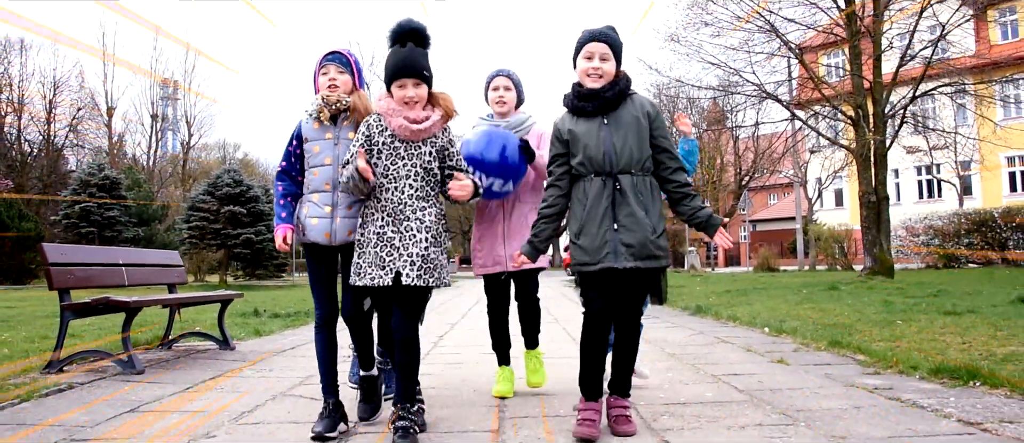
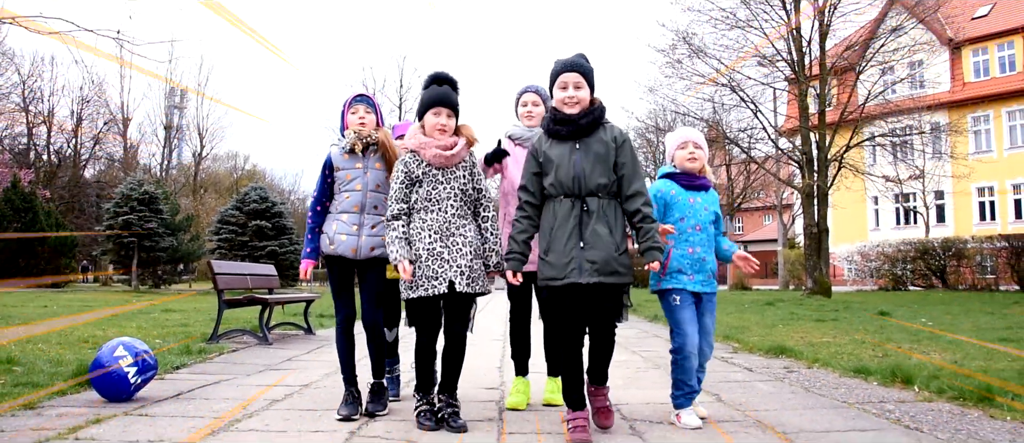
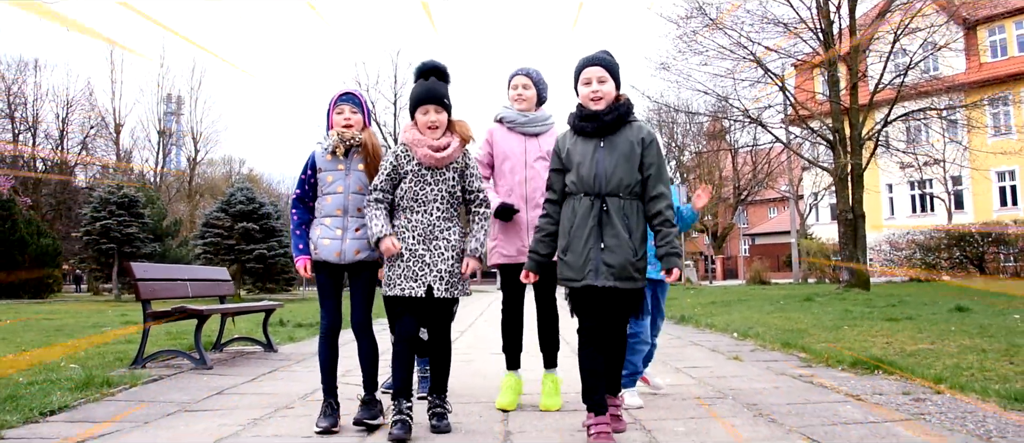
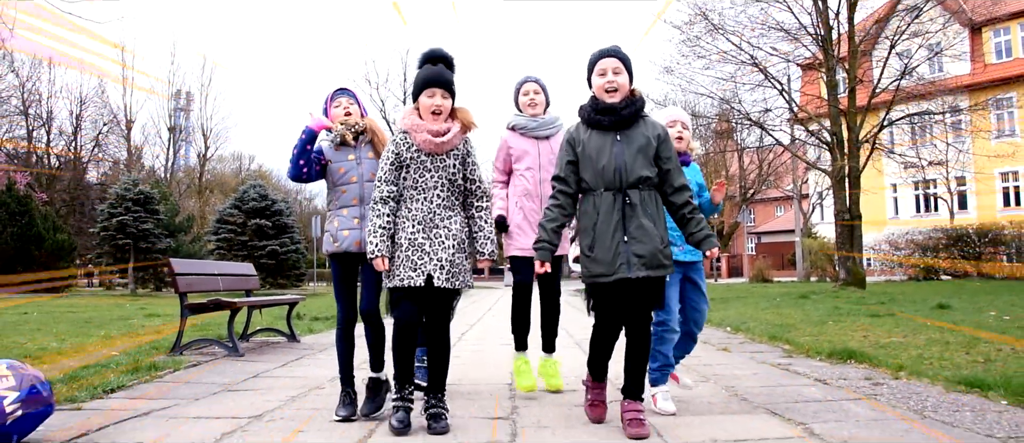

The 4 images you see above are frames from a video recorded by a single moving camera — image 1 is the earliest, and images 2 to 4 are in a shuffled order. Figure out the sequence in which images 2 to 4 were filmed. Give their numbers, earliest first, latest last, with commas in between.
3, 4, 2
